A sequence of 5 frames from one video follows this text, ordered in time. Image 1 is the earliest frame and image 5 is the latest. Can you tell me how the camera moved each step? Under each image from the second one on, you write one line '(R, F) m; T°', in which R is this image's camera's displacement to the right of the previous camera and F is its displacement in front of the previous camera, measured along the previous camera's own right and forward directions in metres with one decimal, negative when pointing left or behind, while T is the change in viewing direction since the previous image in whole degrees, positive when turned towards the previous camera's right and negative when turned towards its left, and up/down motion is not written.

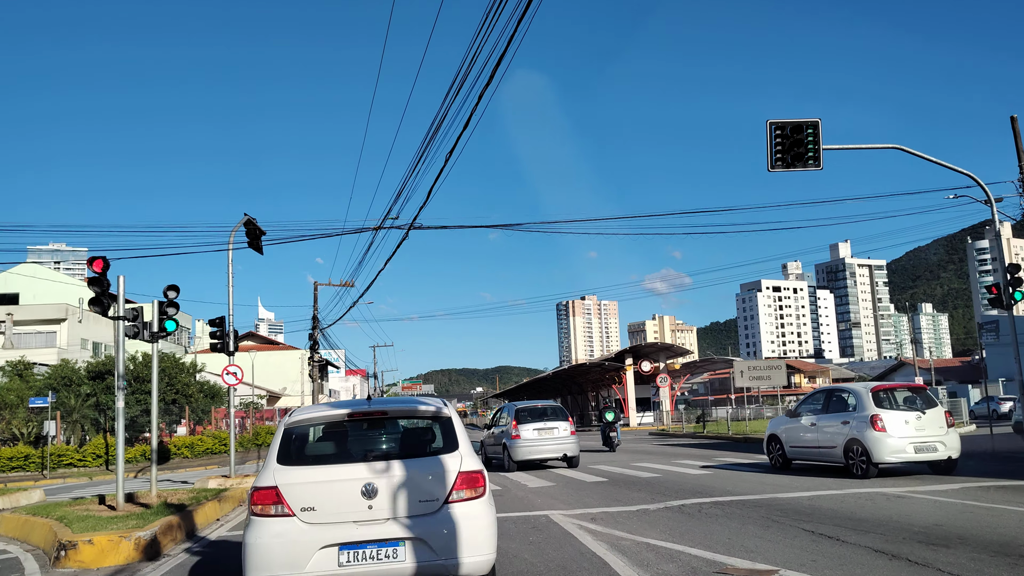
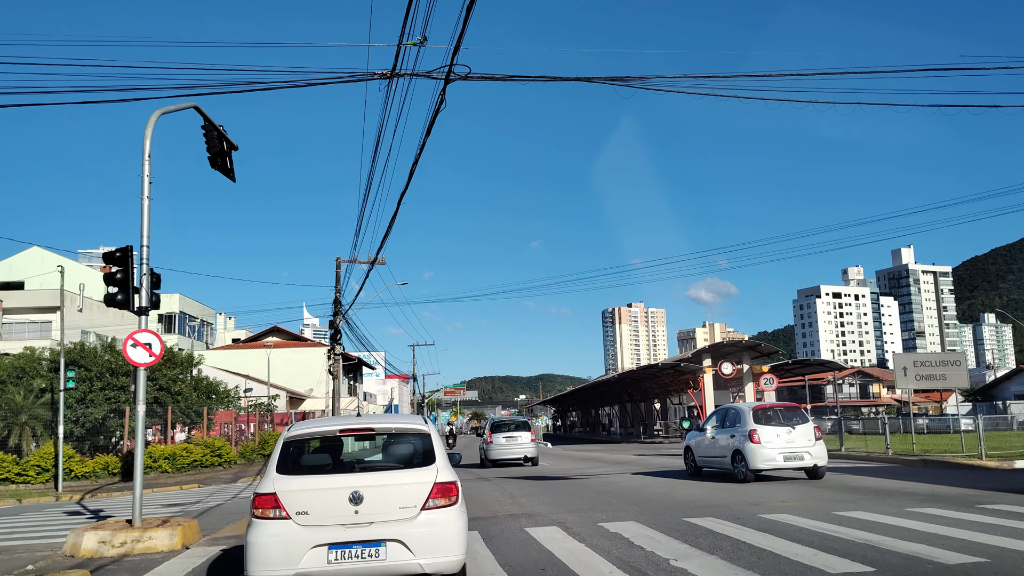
(-0.8, +7.2) m; -3°
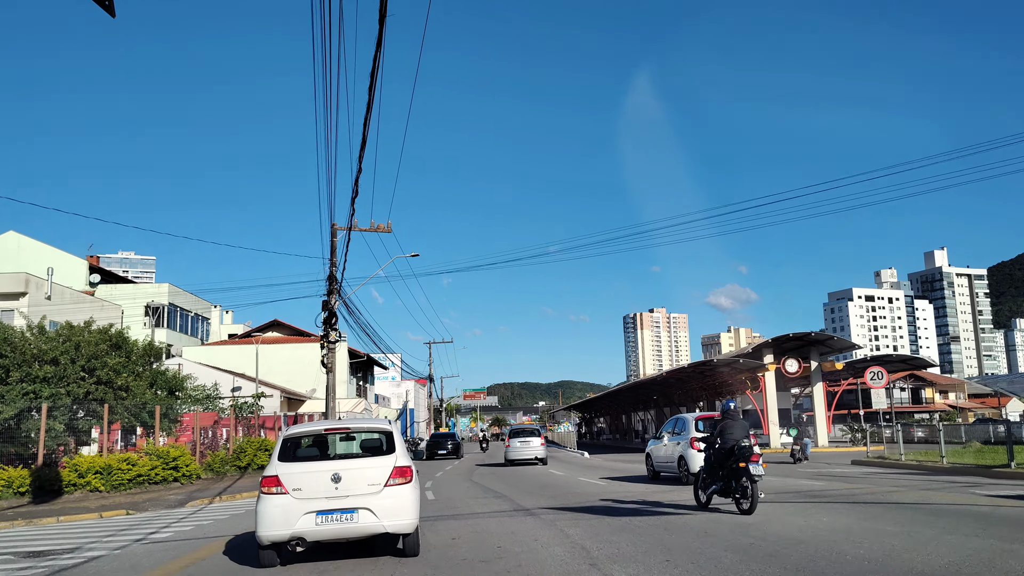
(-0.5, +6.0) m; -1°
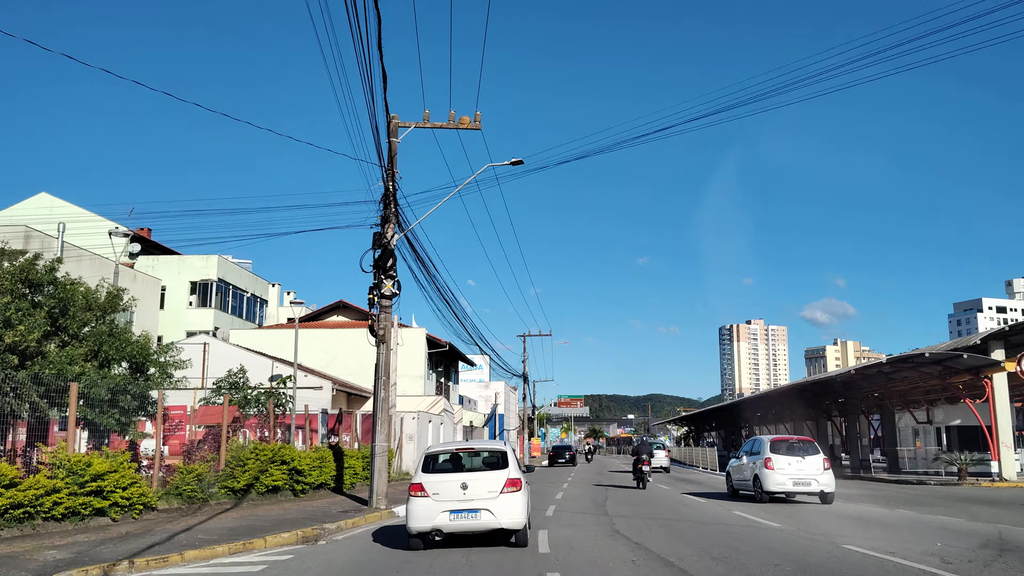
(-1.3, +9.3) m; -6°
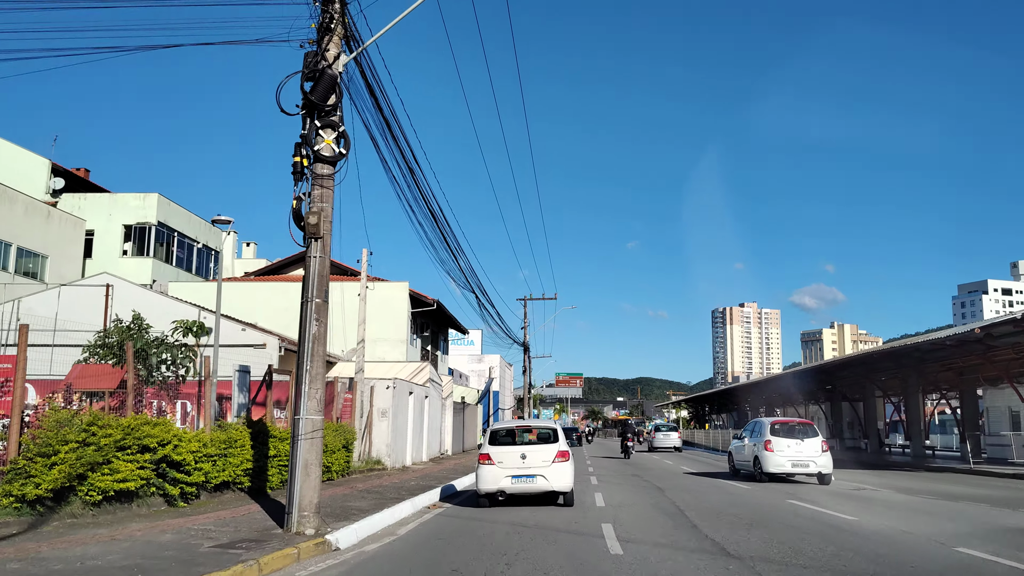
(-0.4, +6.8) m; +1°
